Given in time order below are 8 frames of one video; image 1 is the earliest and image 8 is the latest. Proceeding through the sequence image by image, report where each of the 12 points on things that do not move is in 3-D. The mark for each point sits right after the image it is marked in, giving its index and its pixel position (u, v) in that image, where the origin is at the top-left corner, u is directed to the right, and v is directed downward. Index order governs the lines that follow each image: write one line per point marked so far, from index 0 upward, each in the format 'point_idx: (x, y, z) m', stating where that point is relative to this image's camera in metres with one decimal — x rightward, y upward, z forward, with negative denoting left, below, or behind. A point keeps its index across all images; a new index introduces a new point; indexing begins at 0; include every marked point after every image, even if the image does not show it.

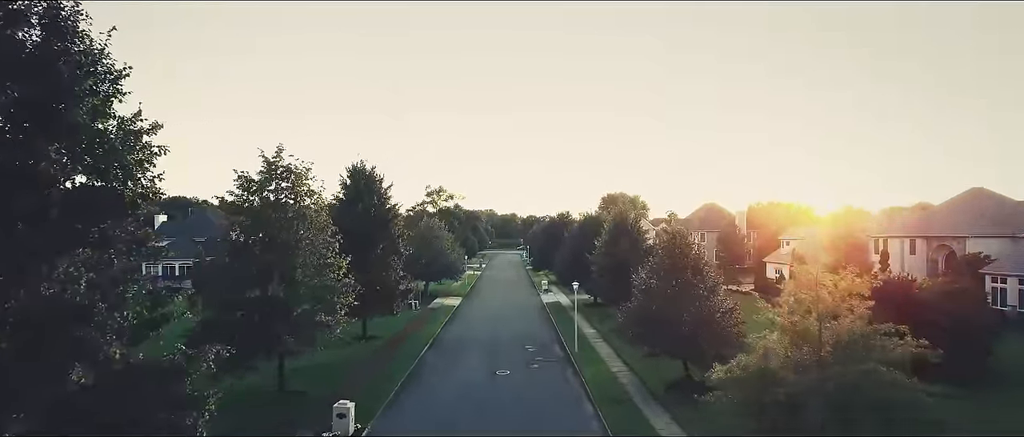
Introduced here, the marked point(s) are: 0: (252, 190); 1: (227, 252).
0: (-6.8, +0.7, +16.8) m
1: (-7.3, -0.8, +16.4) m
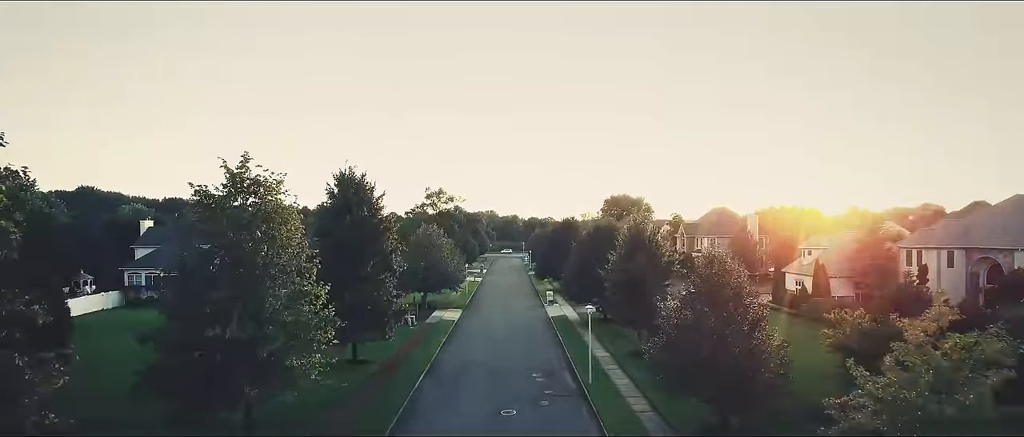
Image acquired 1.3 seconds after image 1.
0: (-6.6, +0.3, +14.2) m
1: (-7.1, -1.3, +13.8) m
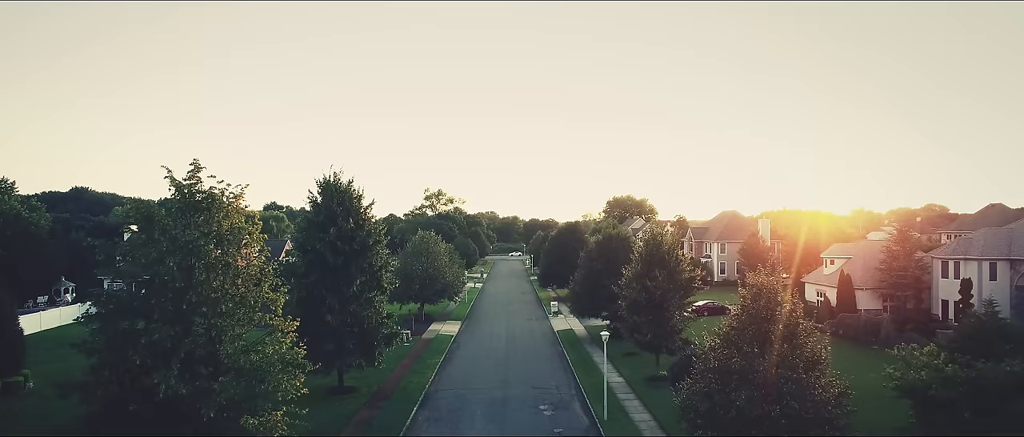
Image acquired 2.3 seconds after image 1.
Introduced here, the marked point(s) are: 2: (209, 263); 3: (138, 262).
0: (-6.4, -0.2, +11.6) m
1: (-6.9, -1.7, +11.2) m
2: (-5.4, -0.8, +11.6) m
3: (-6.5, -0.8, +11.3) m
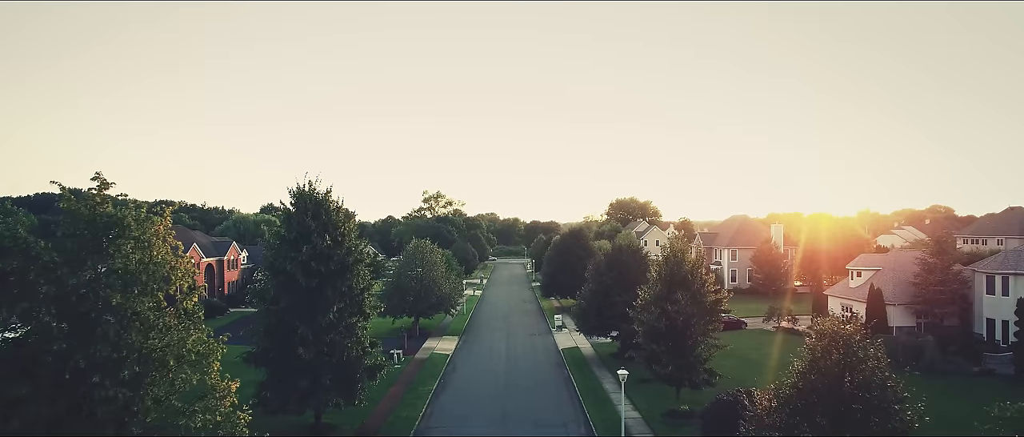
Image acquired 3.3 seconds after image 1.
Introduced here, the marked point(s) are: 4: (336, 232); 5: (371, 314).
0: (-6.4, -0.6, +8.8) m
1: (-6.9, -2.2, +8.4) m
2: (-5.4, -1.3, +8.8) m
3: (-6.5, -1.2, +8.5) m
4: (-5.2, -0.4, +19.1) m
5: (-4.3, -2.9, +19.8) m
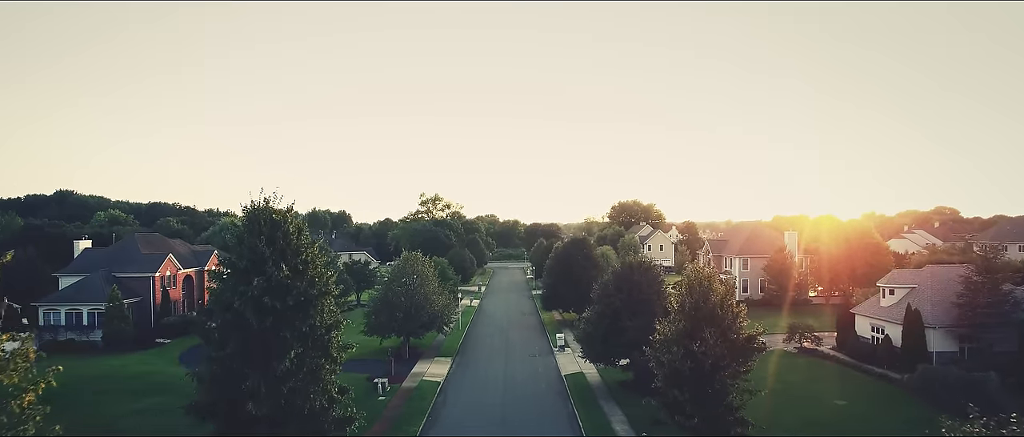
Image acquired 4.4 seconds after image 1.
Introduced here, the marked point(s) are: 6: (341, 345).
0: (-6.5, -1.2, +5.6) m
1: (-7.0, -2.8, +5.2) m
2: (-5.5, -1.9, +5.6) m
3: (-6.6, -1.8, +5.3) m
4: (-5.3, -1.0, +15.9) m
5: (-4.4, -3.5, +16.6) m
6: (-4.4, -3.3, +16.8) m
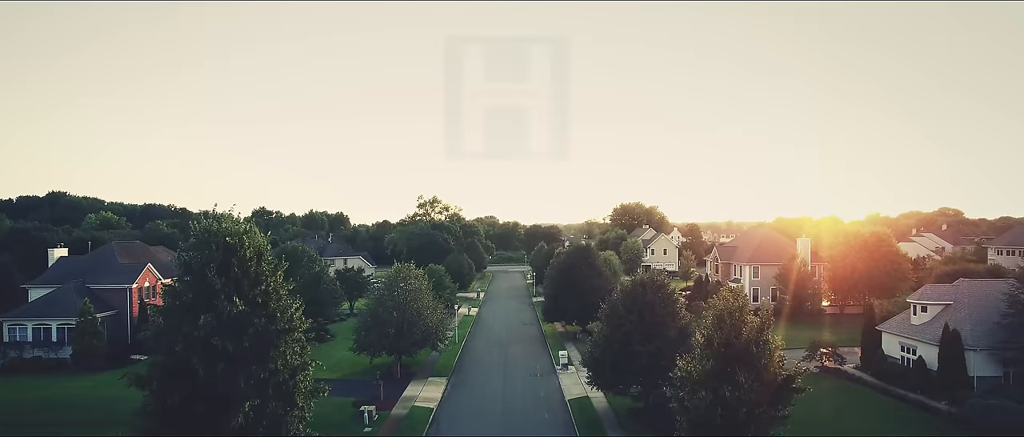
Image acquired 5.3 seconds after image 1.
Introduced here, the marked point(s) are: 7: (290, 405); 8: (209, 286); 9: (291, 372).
0: (-6.5, -1.7, +3.0) m
1: (-7.0, -3.3, +2.6) m
2: (-5.5, -2.4, +3.0) m
3: (-6.6, -2.3, +2.8) m
4: (-5.3, -1.5, +13.4) m
5: (-4.4, -4.0, +14.1) m
6: (-4.4, -3.8, +14.3) m
7: (-4.7, -4.5, +13.3) m
8: (-6.1, -1.4, +13.0) m
9: (-4.6, -3.7, +13.6) m
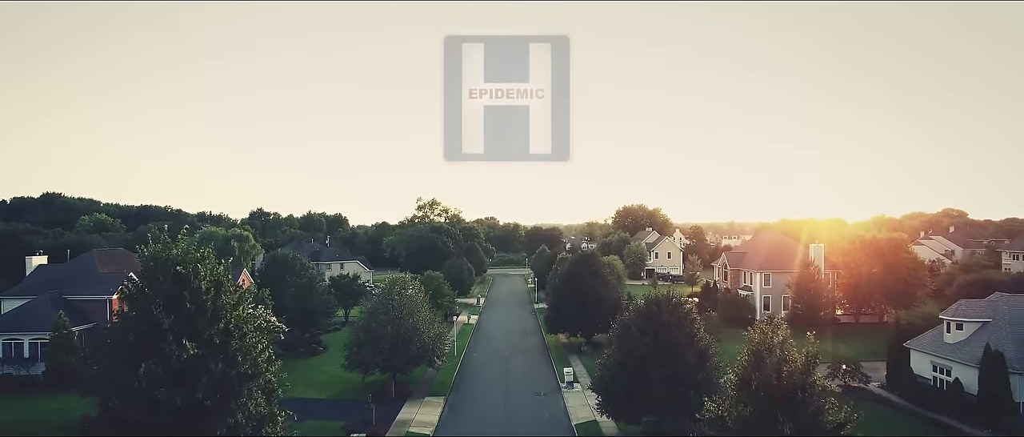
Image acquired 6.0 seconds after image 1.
0: (-6.4, -2.1, +0.9) m
1: (-6.9, -3.7, +0.5) m
2: (-5.4, -2.8, +0.9) m
3: (-6.5, -2.7, +0.6) m
4: (-5.2, -1.9, +11.3) m
5: (-4.3, -4.4, +12.0) m
6: (-4.4, -4.2, +12.2) m
7: (-4.6, -5.0, +11.2) m
8: (-6.0, -1.8, +10.9) m
9: (-4.6, -4.1, +11.4) m
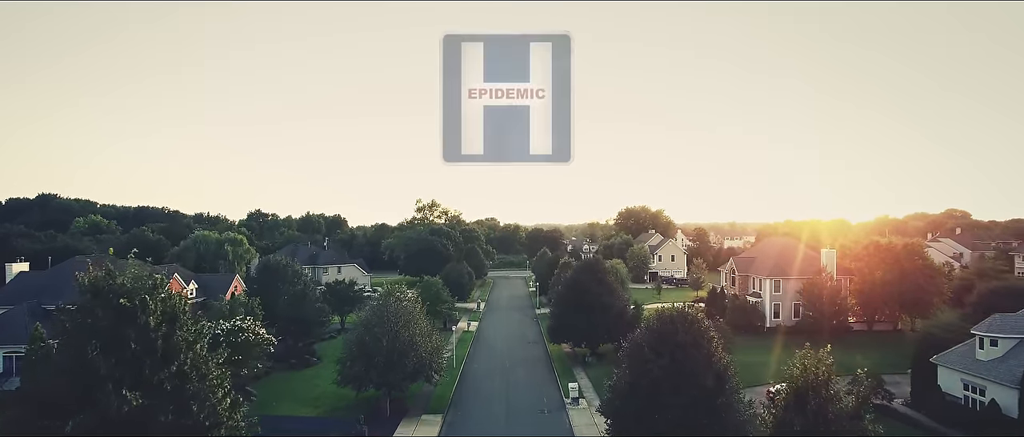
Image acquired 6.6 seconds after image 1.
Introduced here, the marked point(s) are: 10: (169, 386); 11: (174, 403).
0: (-6.4, -2.5, -0.9) m
1: (-6.9, -4.0, -1.3) m
2: (-5.4, -3.1, -0.9) m
3: (-6.4, -3.1, -1.1) m
4: (-5.1, -2.3, +9.5) m
5: (-4.3, -4.8, +10.2) m
6: (-4.3, -4.5, +10.4) m
7: (-4.5, -5.3, +9.4) m
8: (-5.9, -2.1, +9.1) m
9: (-4.5, -4.5, +9.7) m
10: (-4.8, -2.7, +9.6) m
11: (-4.6, -3.1, +9.6) m
